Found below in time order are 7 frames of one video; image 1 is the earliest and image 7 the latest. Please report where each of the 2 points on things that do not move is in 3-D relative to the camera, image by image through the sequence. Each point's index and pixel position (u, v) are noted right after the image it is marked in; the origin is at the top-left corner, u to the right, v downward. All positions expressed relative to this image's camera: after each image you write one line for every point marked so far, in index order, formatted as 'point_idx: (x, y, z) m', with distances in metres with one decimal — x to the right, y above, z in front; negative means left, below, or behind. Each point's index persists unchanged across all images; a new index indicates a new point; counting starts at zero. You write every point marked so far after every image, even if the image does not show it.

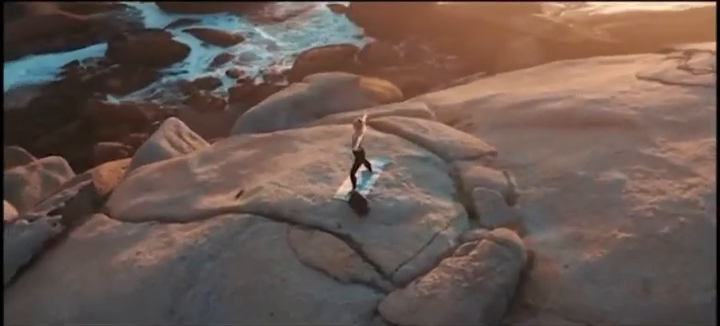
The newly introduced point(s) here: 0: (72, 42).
0: (-4.3, +1.8, +11.4) m
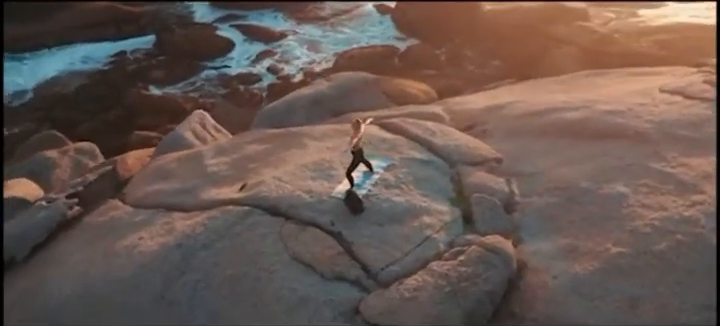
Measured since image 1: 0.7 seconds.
0: (-3.6, +2.0, +11.8) m
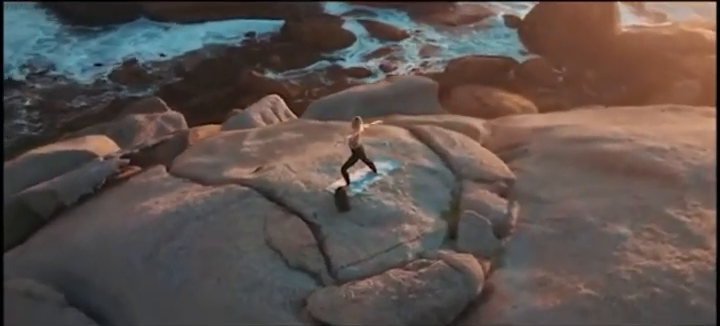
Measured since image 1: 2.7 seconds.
0: (-1.7, +2.4, +12.4) m
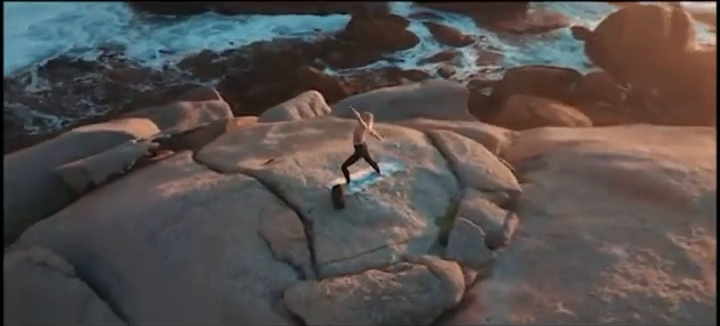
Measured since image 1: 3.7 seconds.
0: (-0.6, +2.5, +12.5) m
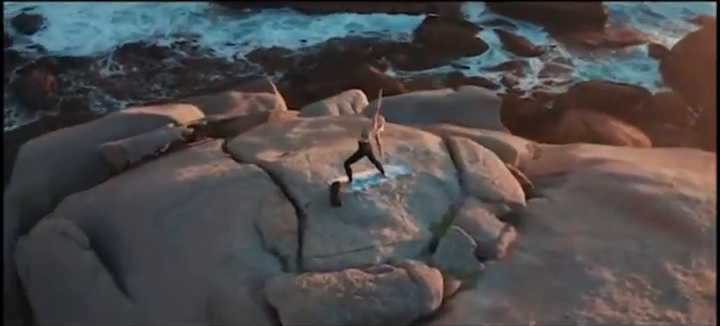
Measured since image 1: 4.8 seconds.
0: (+0.6, +2.5, +12.6) m
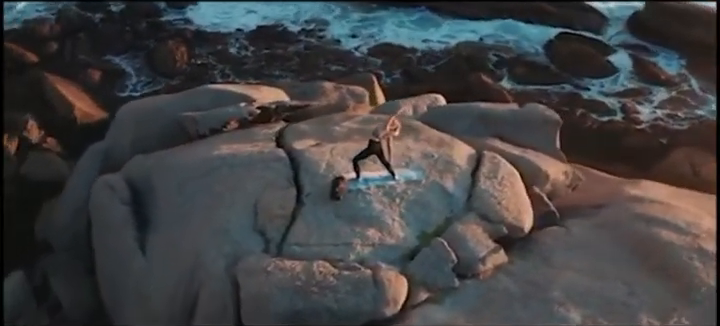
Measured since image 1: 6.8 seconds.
0: (+2.7, +2.2, +12.2) m
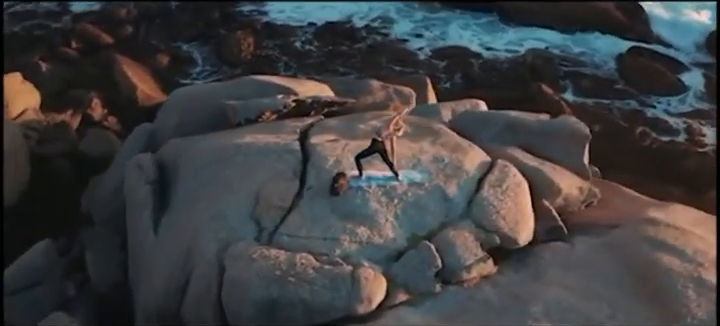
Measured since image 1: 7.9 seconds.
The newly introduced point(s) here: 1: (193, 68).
0: (+3.7, +2.0, +11.9) m
1: (-2.4, +1.4, +10.9) m
